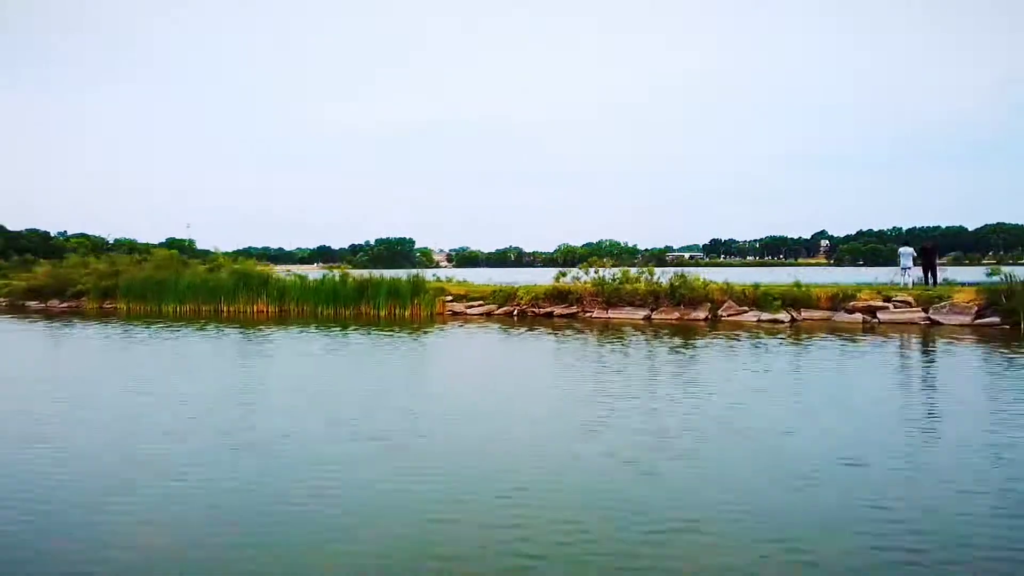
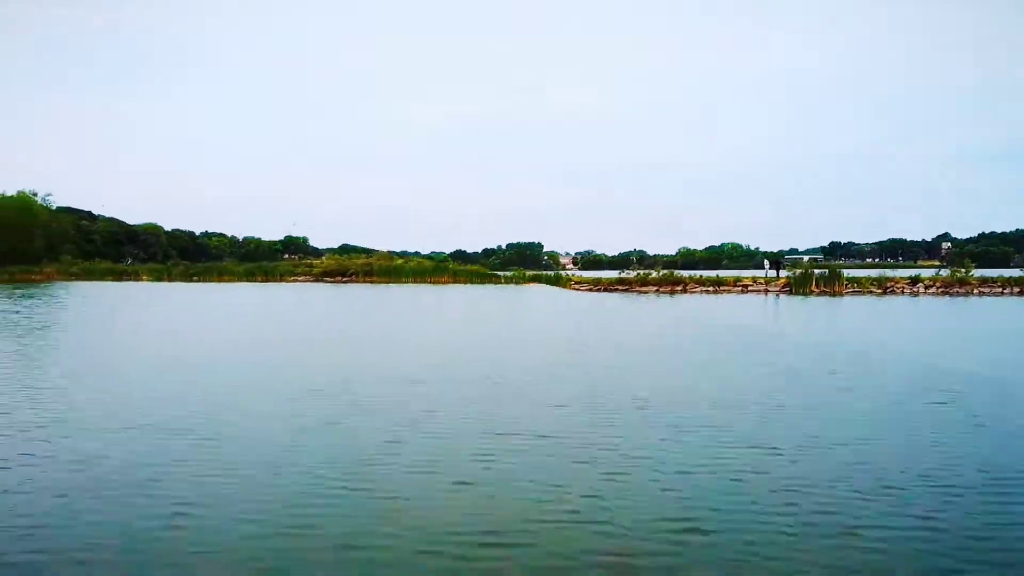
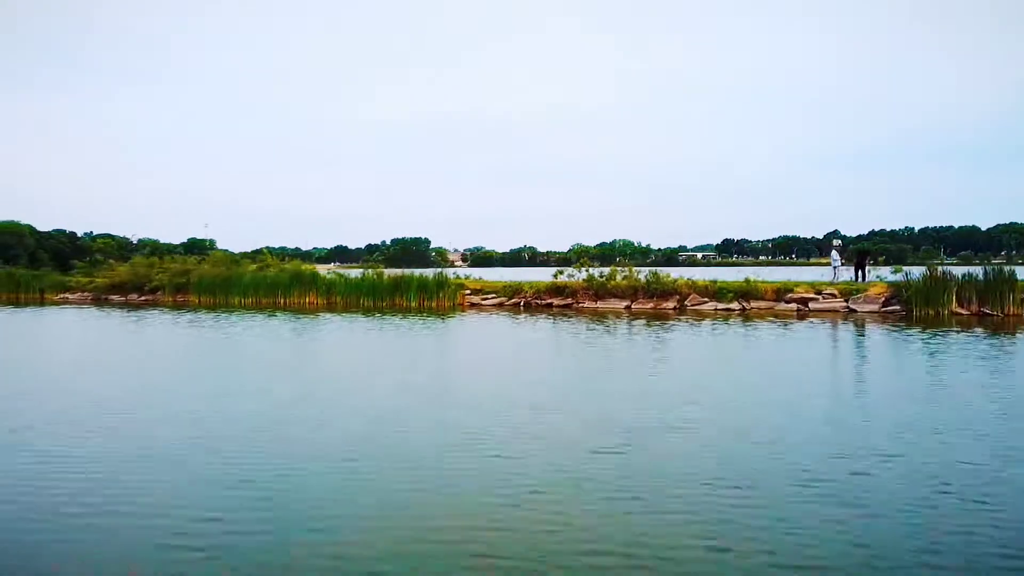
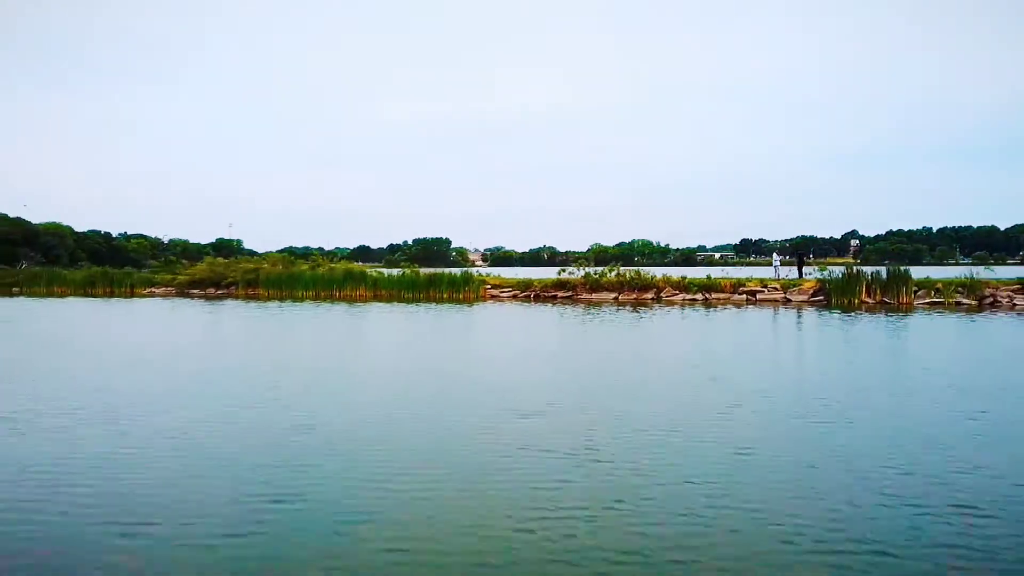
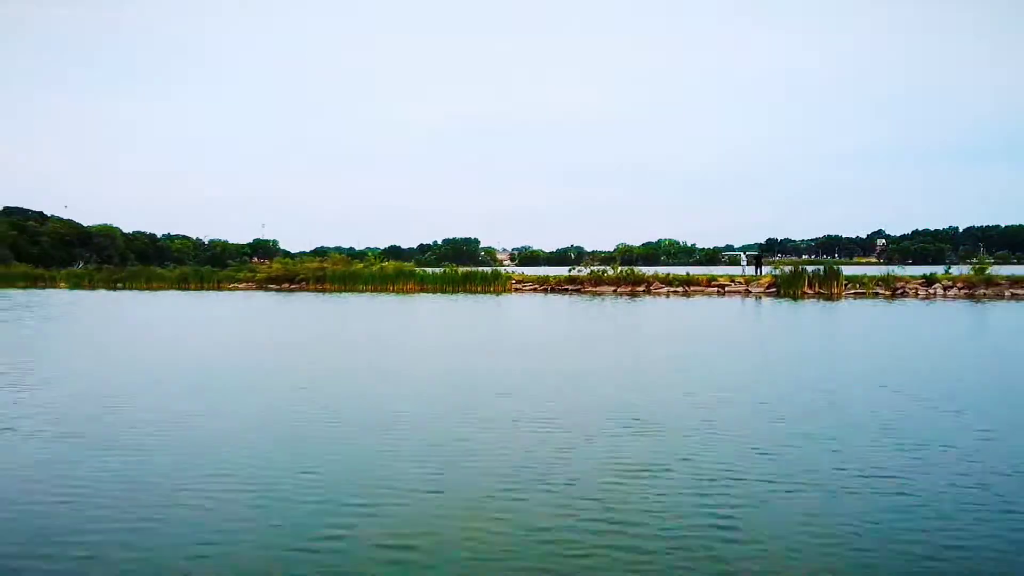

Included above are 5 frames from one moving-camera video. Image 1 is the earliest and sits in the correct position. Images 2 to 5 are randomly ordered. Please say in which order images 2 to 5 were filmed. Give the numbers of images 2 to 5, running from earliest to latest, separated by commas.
3, 4, 5, 2
